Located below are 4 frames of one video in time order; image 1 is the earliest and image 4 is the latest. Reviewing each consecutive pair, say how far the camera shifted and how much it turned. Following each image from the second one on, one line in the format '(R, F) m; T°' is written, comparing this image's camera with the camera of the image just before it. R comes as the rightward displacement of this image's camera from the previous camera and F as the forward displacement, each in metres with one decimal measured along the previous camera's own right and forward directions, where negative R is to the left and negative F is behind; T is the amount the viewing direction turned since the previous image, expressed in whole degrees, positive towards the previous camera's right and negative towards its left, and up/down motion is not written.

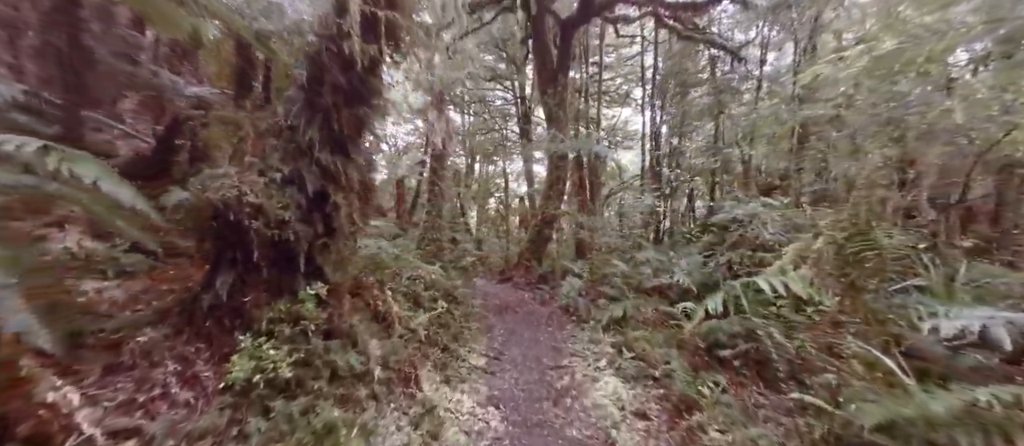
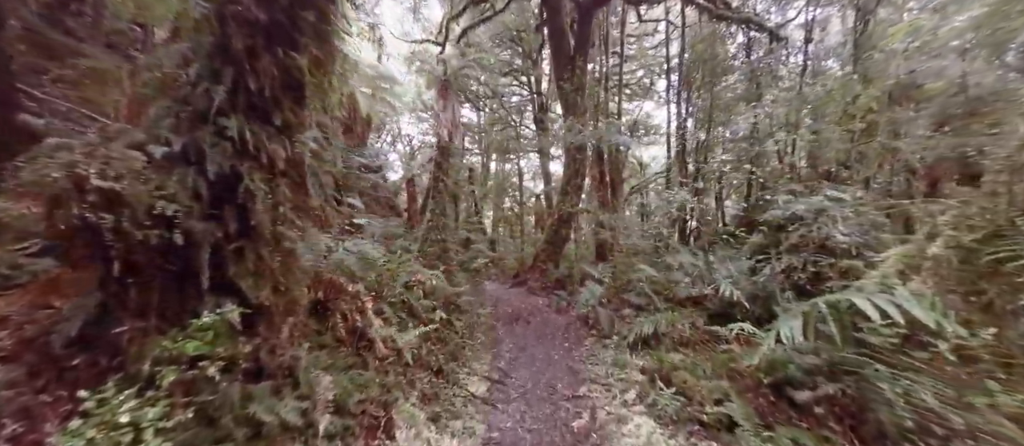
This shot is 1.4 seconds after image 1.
(+0.1, +1.0) m; -3°
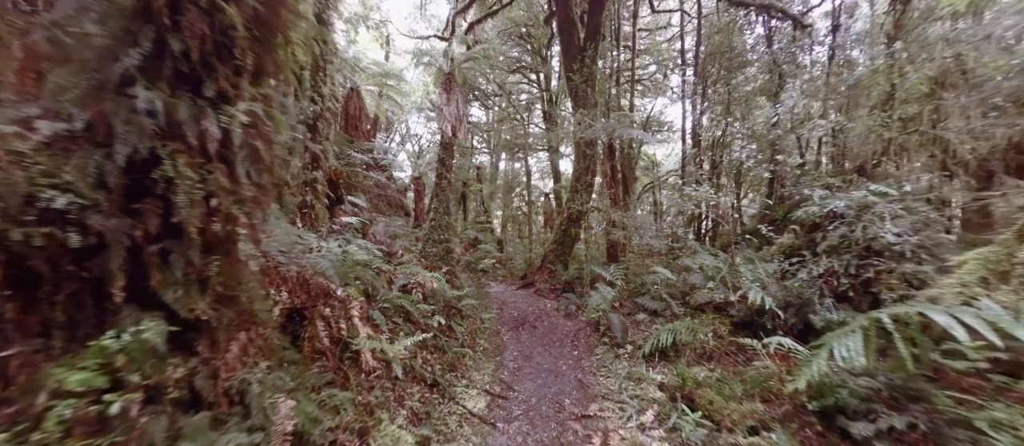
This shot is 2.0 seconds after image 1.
(+0.1, +0.5) m; -2°
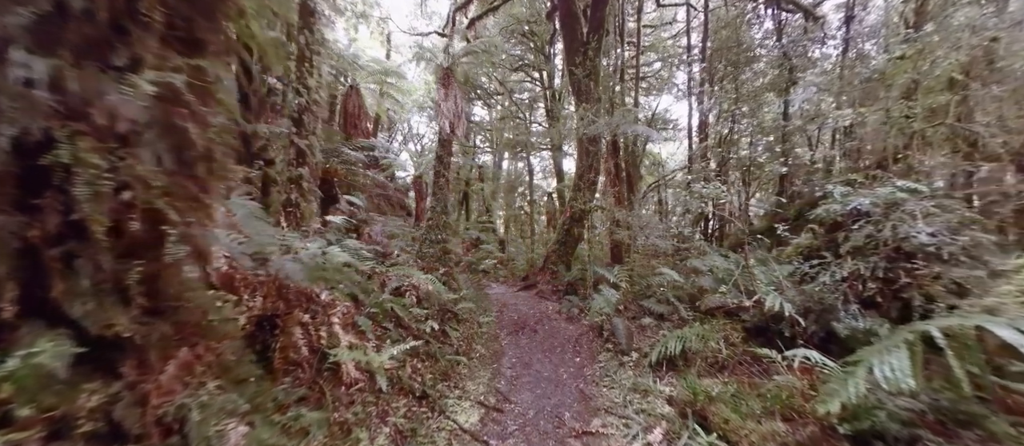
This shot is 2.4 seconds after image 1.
(+0.1, +0.3) m; -1°
